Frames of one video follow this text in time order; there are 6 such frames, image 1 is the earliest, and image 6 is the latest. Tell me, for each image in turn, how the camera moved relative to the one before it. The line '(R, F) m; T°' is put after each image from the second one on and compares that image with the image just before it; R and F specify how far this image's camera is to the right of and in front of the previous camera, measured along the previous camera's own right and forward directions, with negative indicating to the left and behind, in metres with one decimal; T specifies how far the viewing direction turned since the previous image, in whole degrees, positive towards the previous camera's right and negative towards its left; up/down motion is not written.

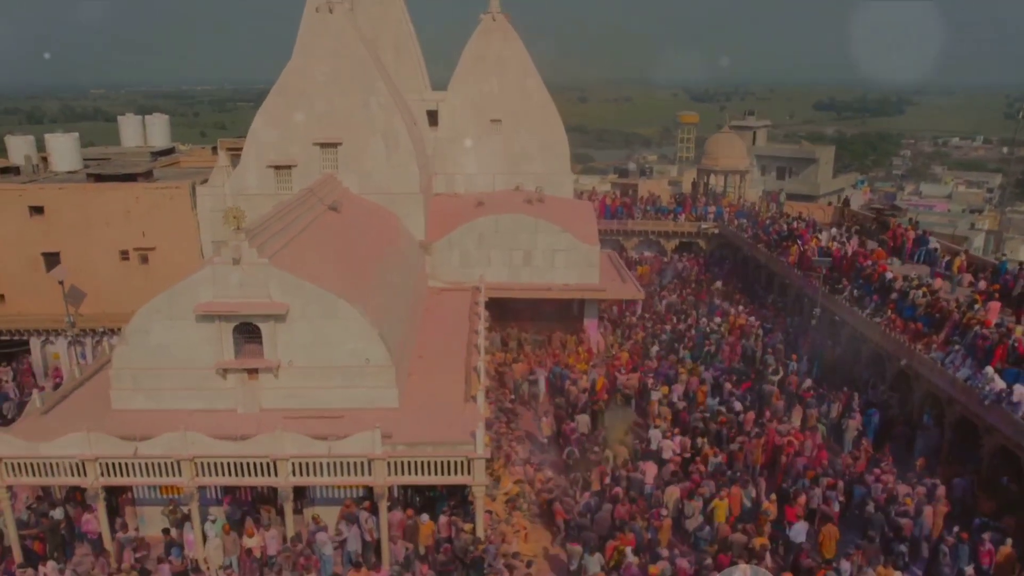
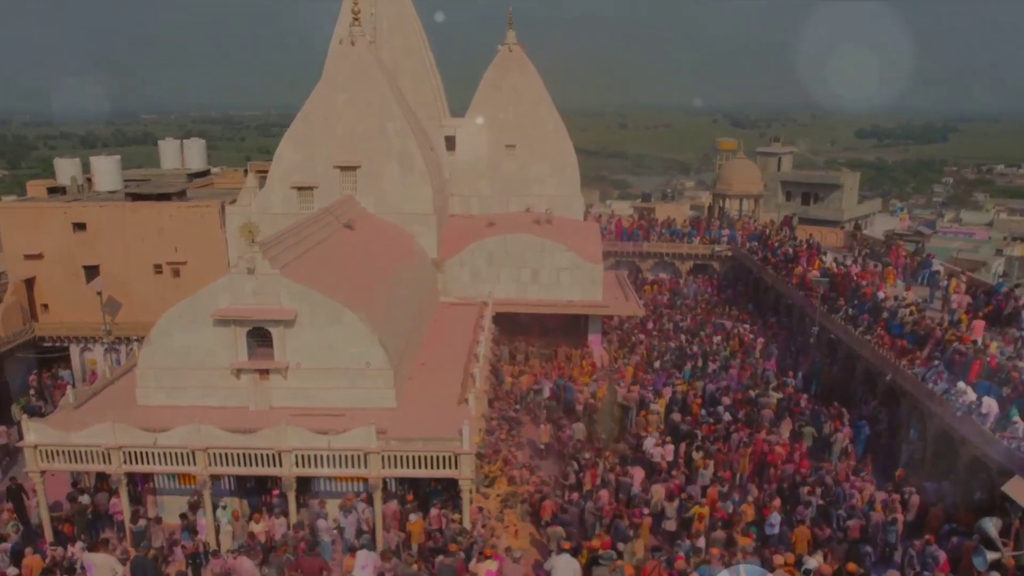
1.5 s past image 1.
(+0.7, -0.8) m; -3°
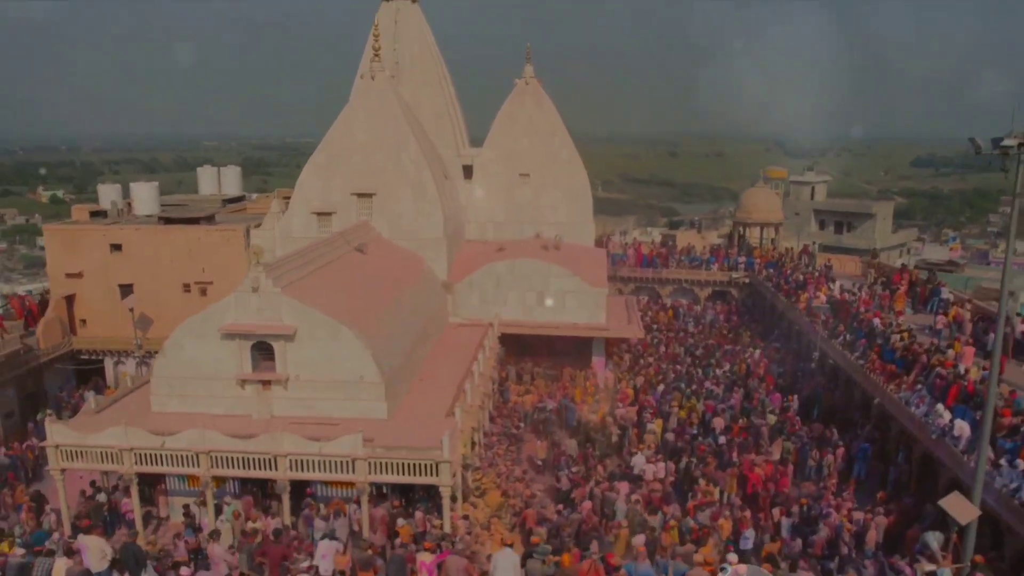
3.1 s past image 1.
(+0.9, -0.7) m; -3°
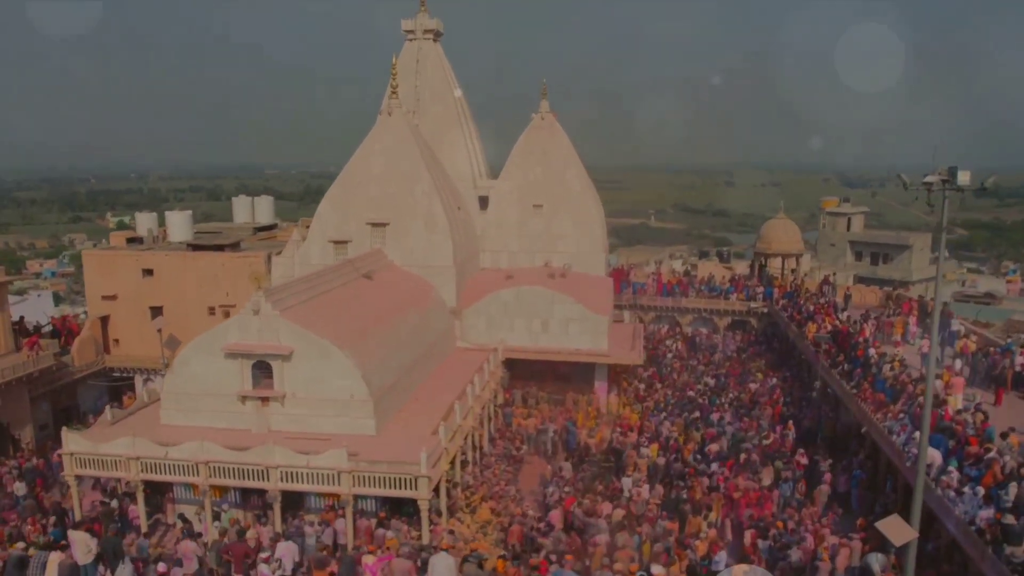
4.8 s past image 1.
(+1.1, -0.6) m; -4°
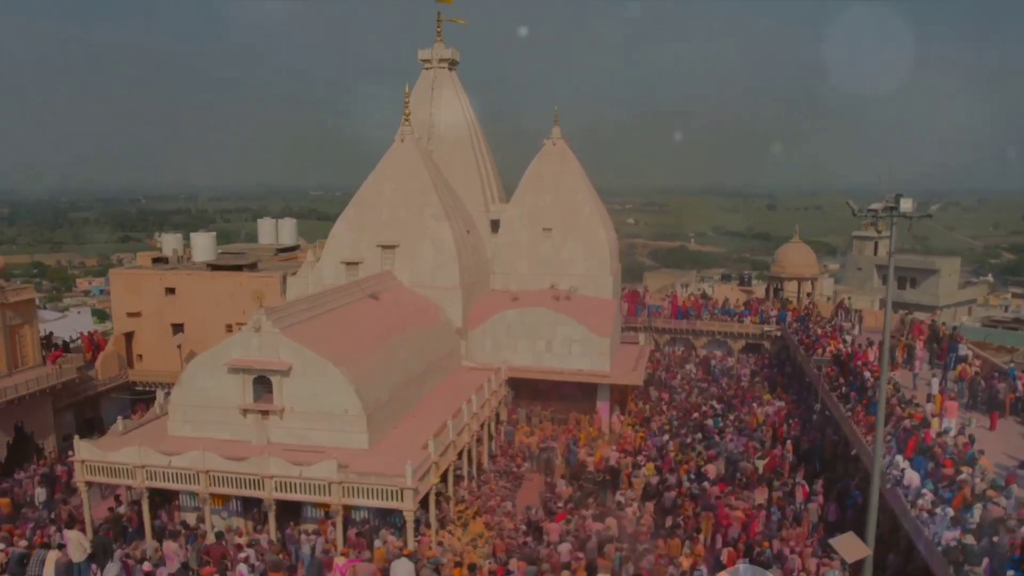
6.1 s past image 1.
(+0.8, -0.5) m; -3°
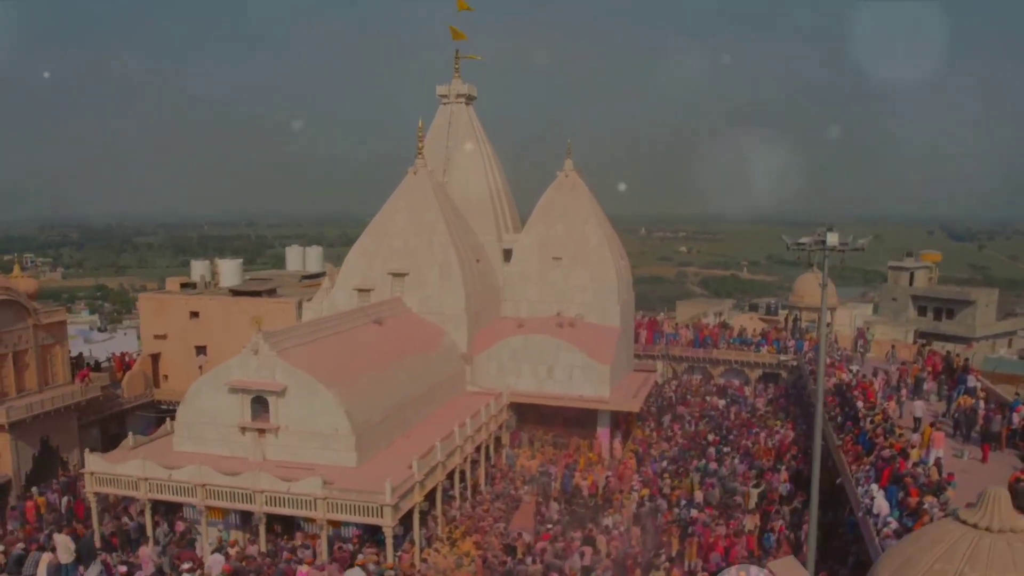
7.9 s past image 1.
(+1.2, -0.5) m; -4°
